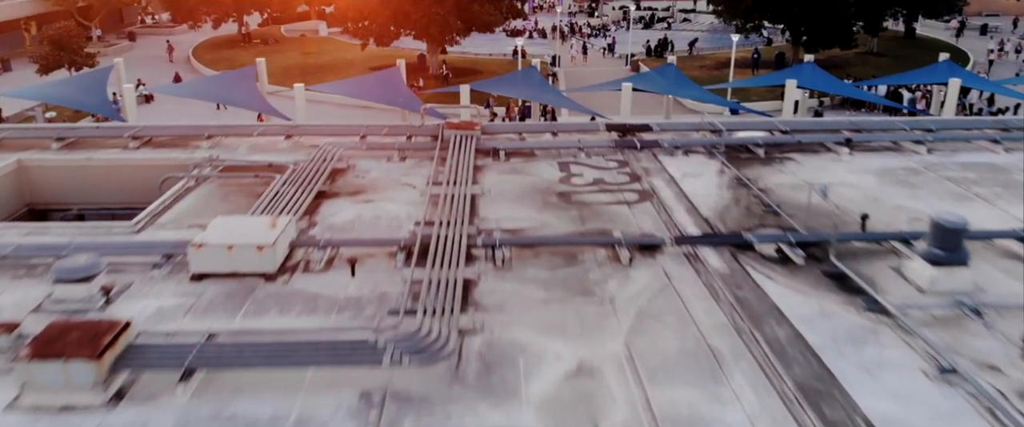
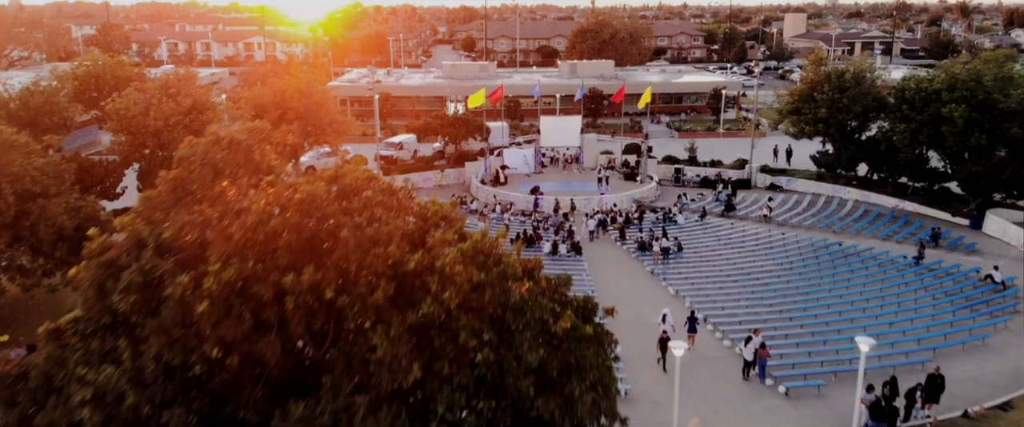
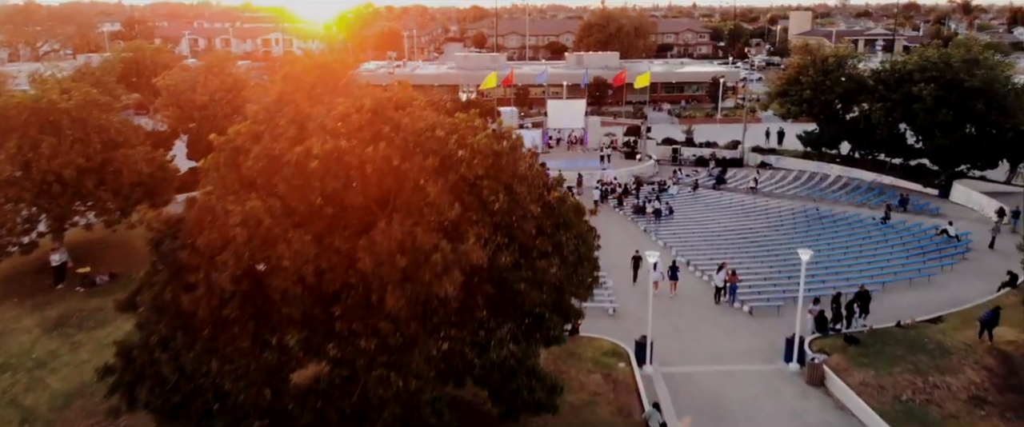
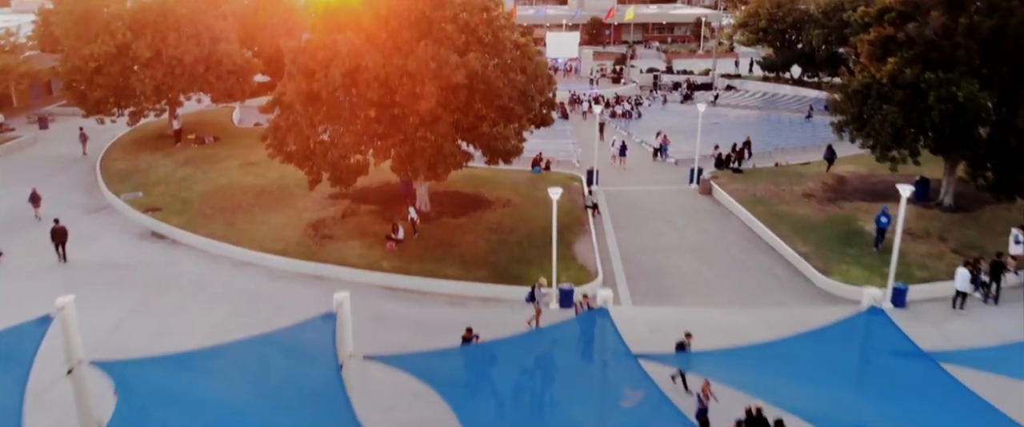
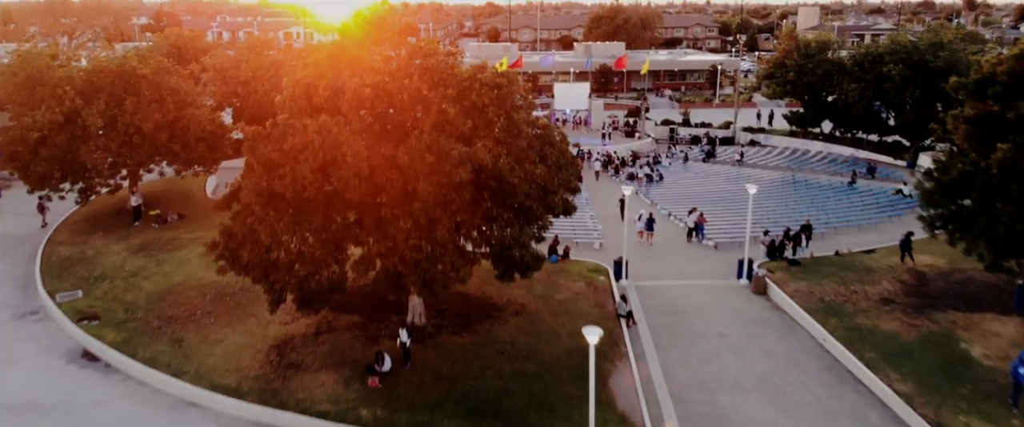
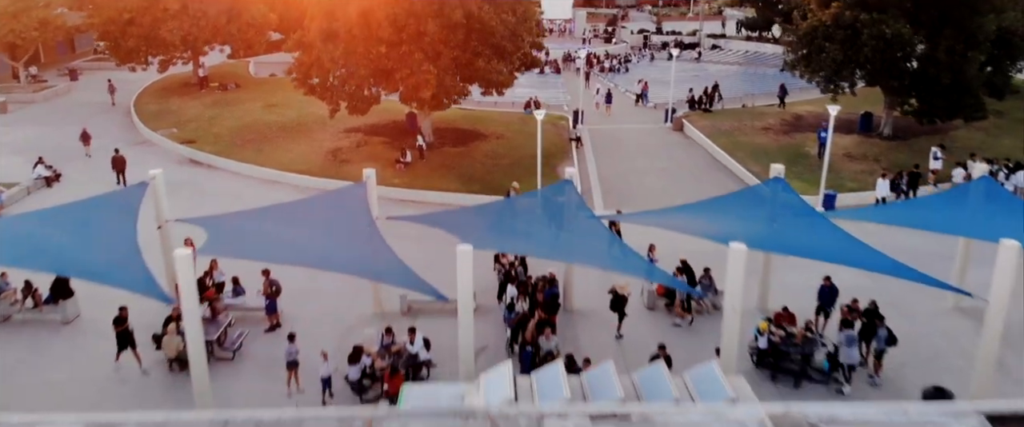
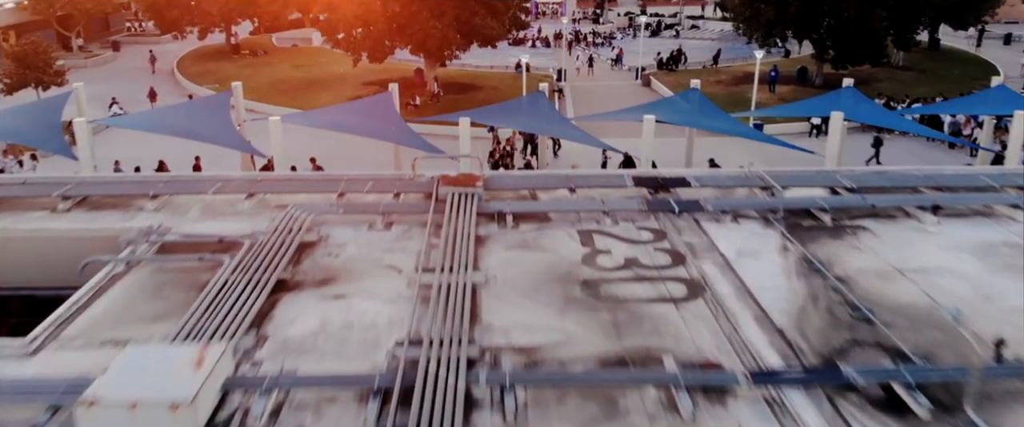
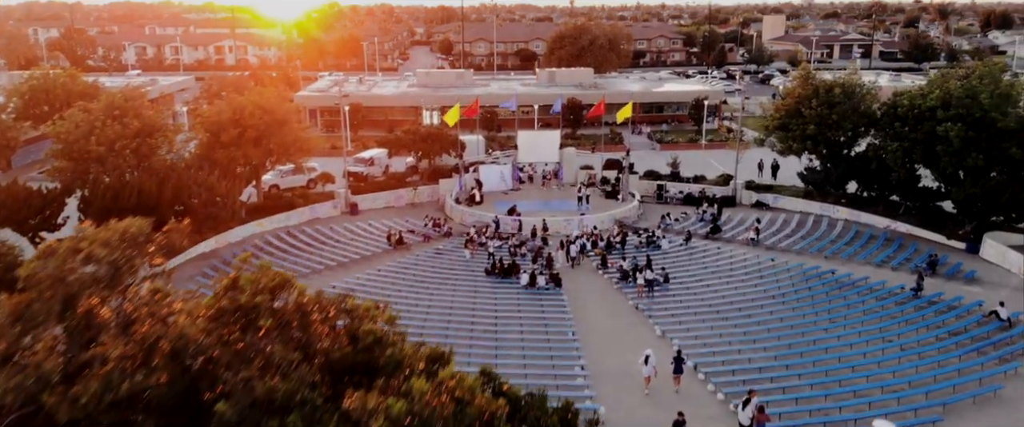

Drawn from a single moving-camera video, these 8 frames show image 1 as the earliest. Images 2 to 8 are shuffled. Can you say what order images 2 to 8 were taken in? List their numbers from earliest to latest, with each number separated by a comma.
7, 6, 4, 5, 3, 2, 8
